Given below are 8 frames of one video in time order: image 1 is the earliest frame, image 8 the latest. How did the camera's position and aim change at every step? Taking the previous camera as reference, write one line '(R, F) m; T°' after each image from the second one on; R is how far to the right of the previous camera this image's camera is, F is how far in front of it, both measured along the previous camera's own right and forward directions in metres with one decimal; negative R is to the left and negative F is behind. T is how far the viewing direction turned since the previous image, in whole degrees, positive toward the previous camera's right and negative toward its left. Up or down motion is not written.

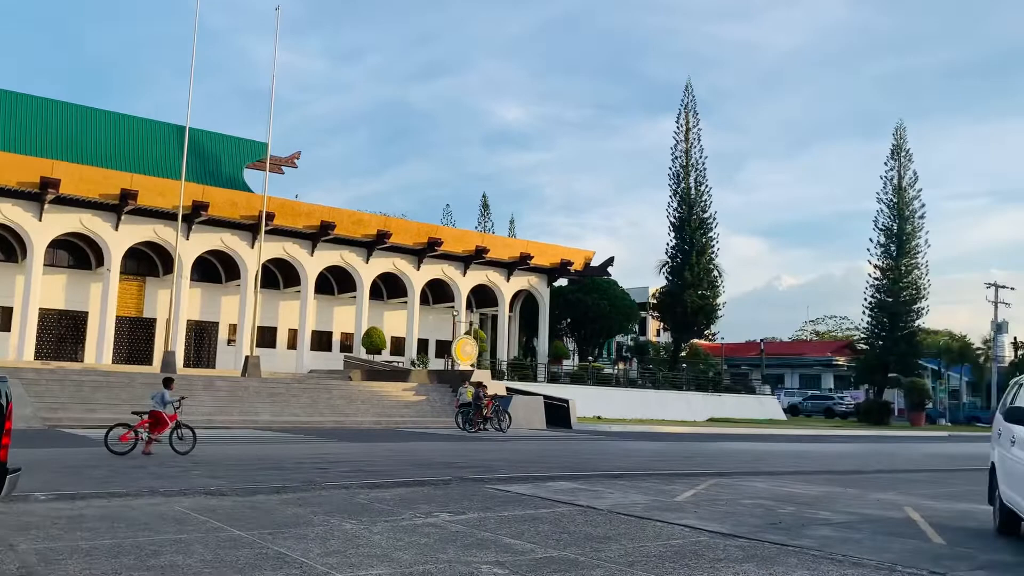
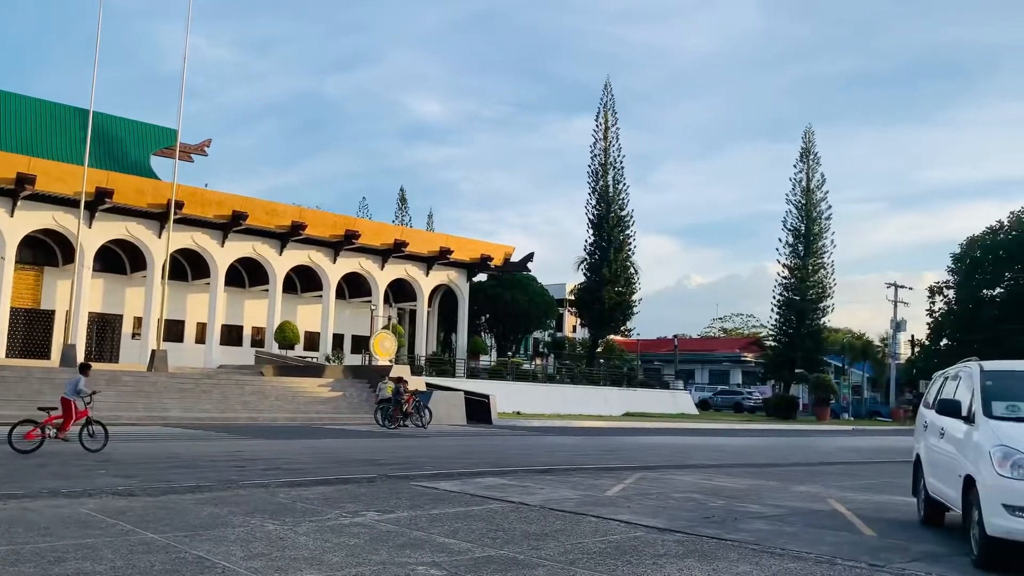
(-0.2, +0.3) m; +5°
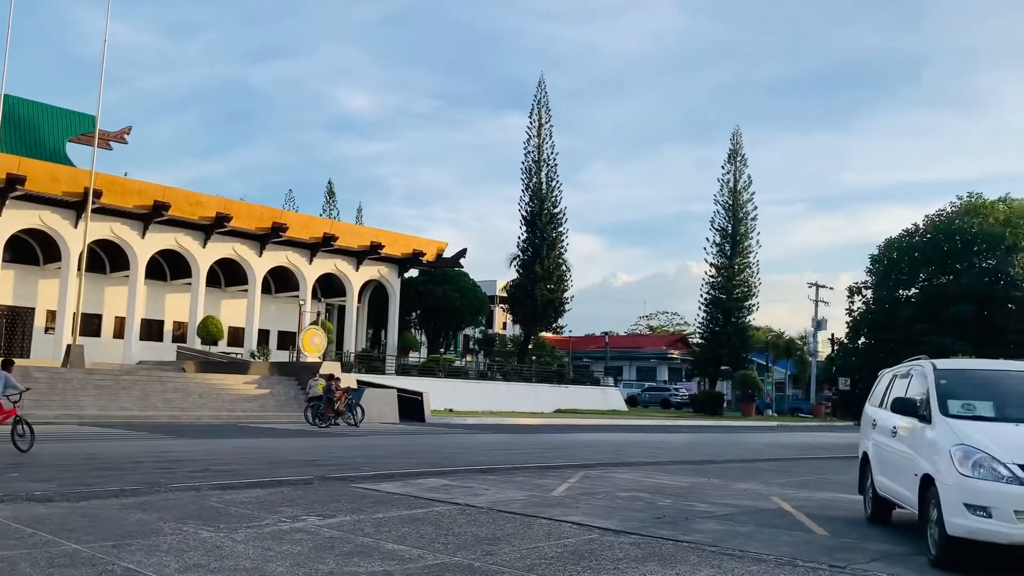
(-0.2, +0.3) m; +5°
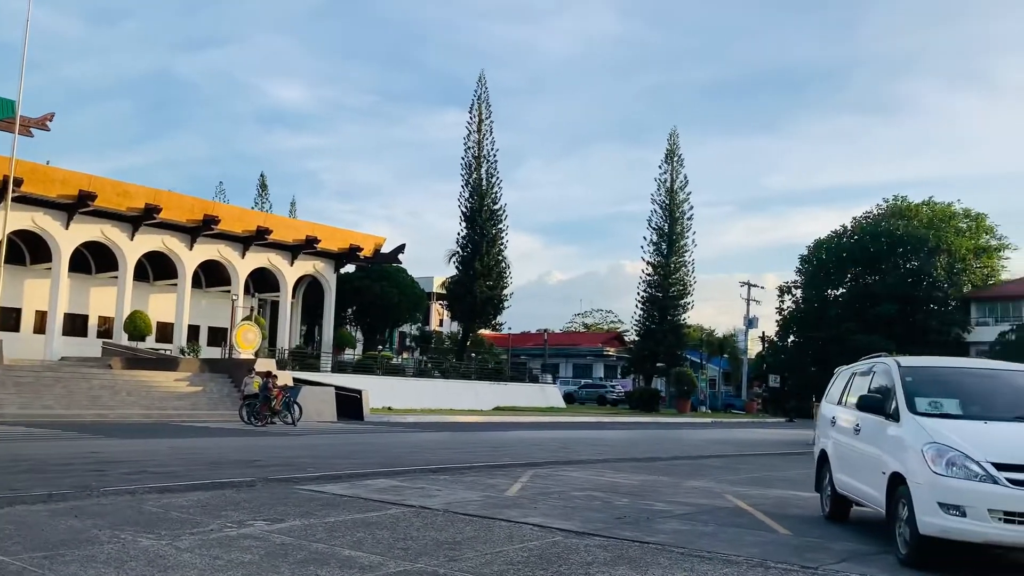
(-0.3, +0.3) m; +4°
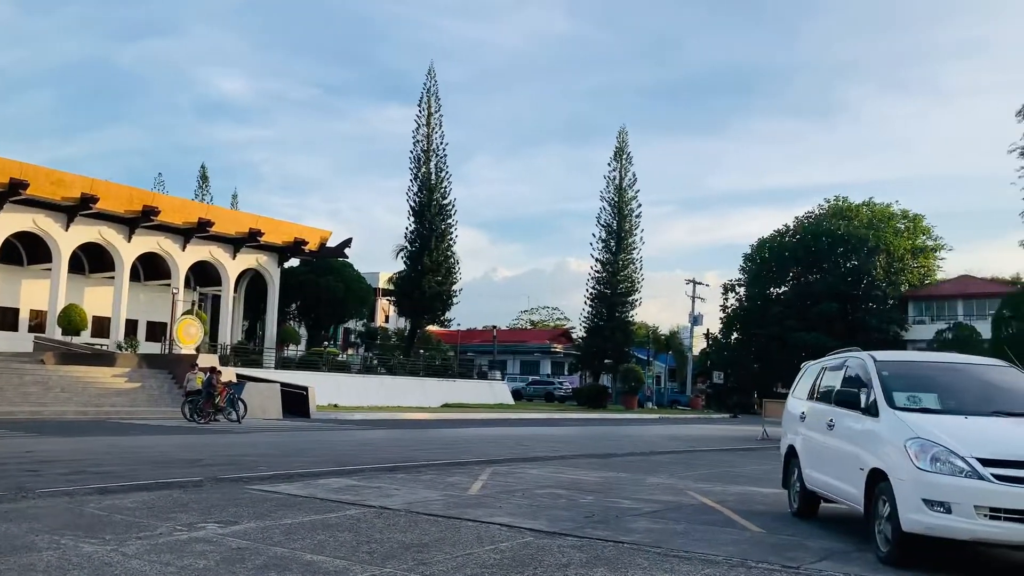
(-0.2, +0.3) m; +4°
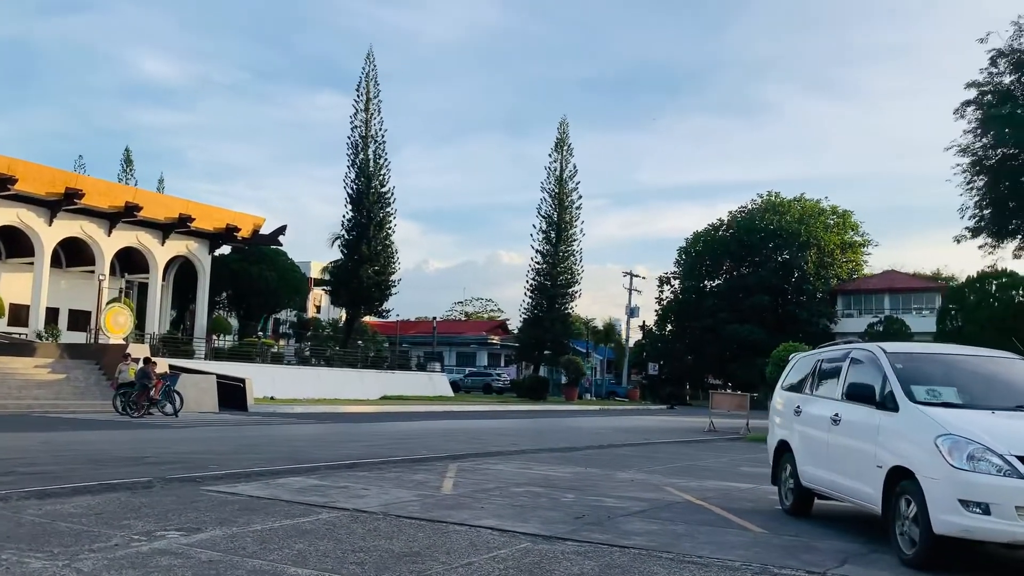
(-0.5, +0.6) m; +5°
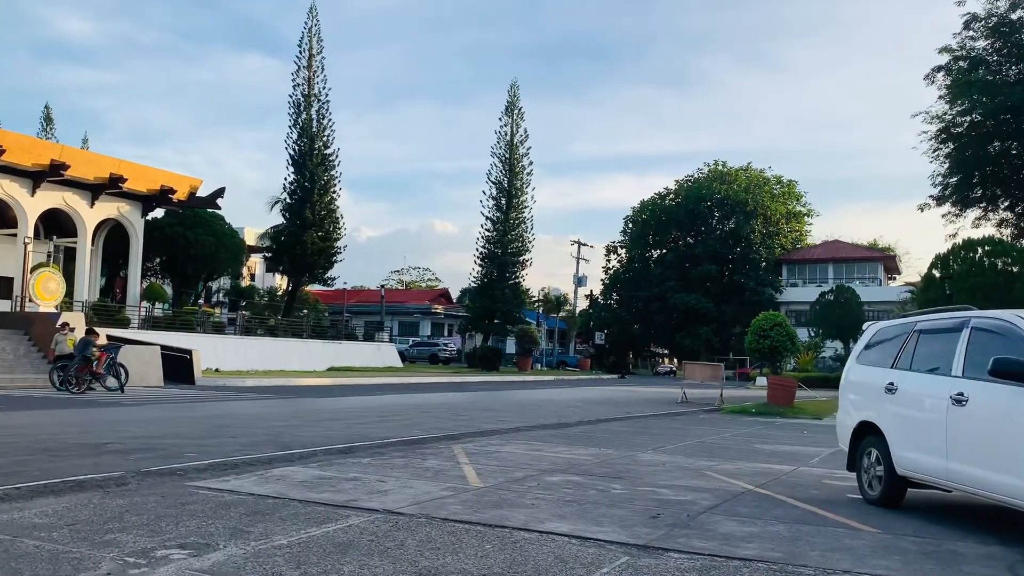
(-1.0, +1.4) m; +4°
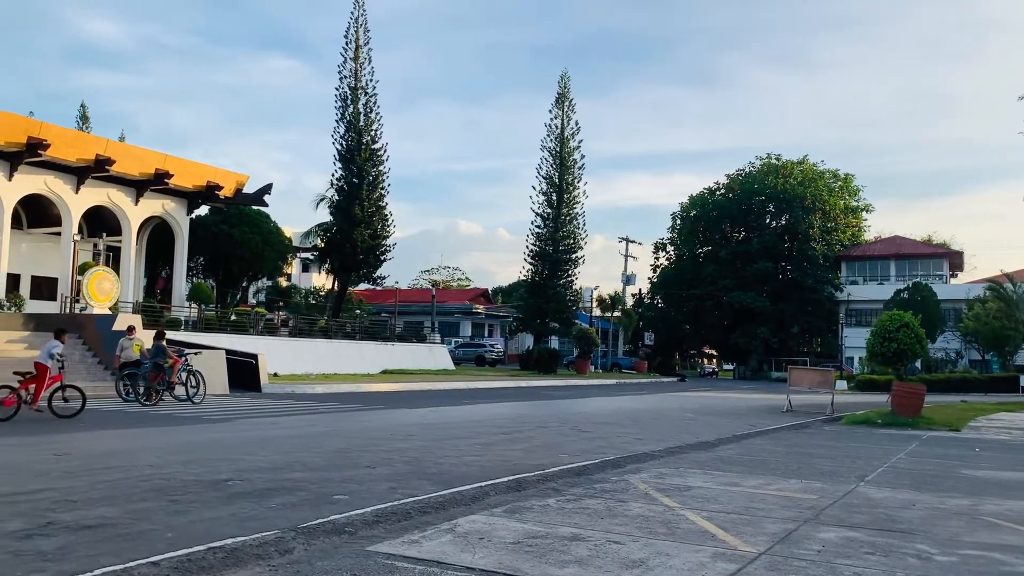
(-1.8, +2.1) m; -1°
